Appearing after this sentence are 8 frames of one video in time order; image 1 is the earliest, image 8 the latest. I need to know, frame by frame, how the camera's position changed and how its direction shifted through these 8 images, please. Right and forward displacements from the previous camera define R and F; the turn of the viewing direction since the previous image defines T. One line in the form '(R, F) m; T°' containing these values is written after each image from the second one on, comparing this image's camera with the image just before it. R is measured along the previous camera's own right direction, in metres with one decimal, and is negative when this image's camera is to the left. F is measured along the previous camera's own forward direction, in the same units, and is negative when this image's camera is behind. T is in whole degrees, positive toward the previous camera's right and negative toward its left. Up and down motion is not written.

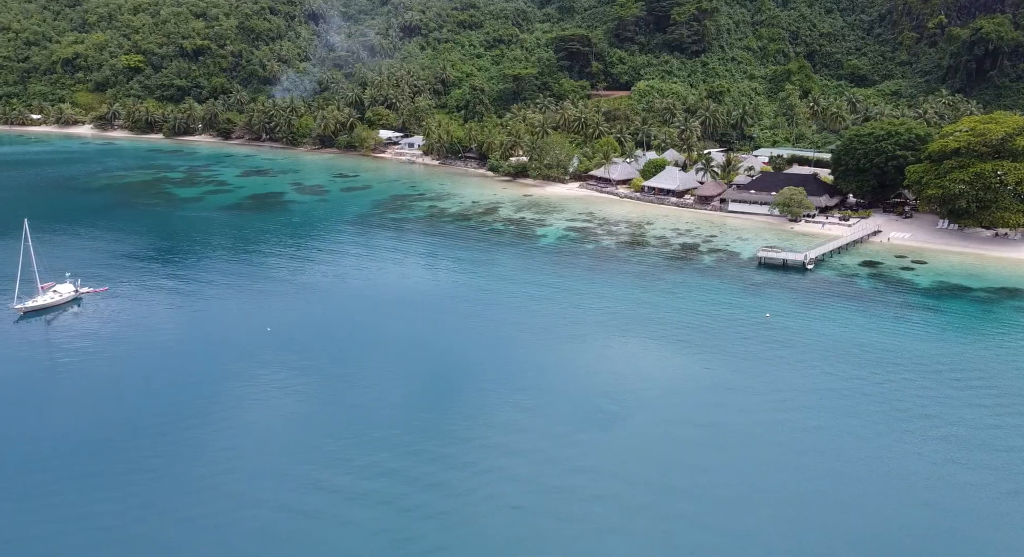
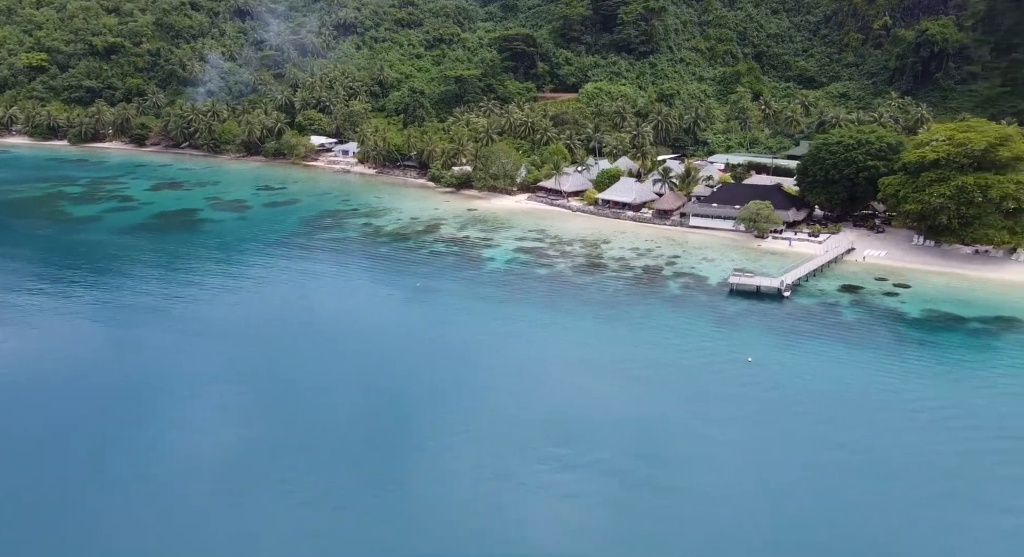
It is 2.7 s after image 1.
(+0.2, +7.0) m; +4°
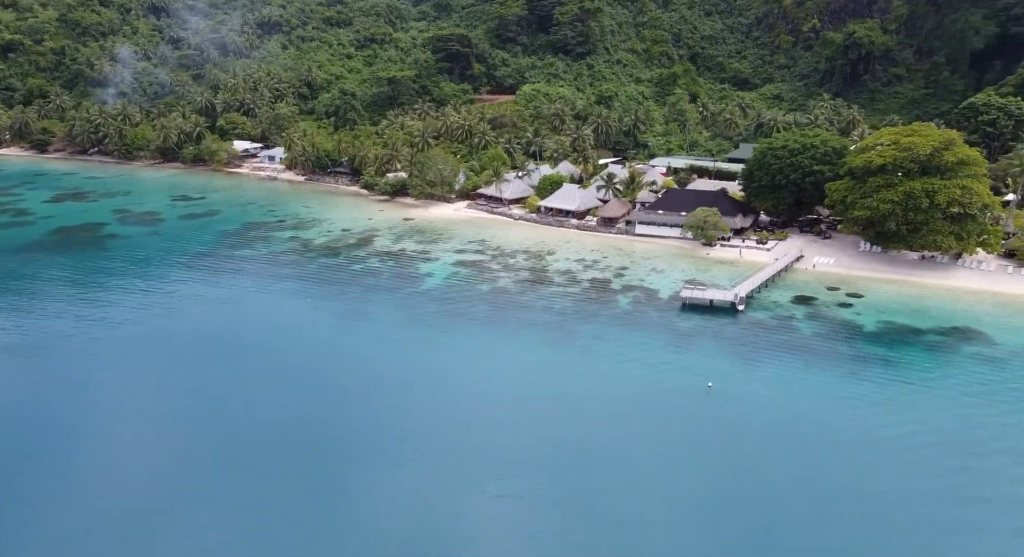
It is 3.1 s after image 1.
(-0.2, +3.5) m; +5°
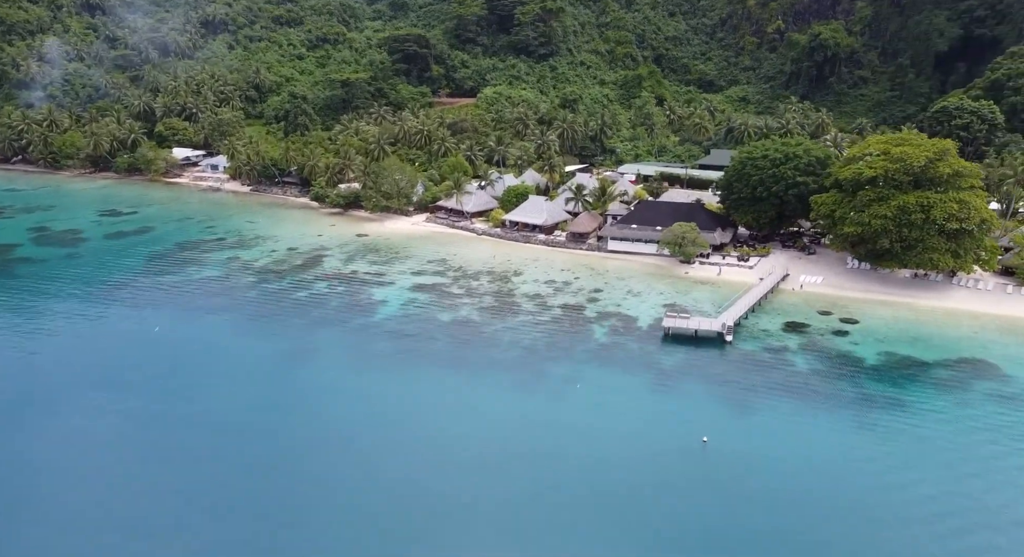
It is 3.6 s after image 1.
(0.0, +5.3) m; +3°
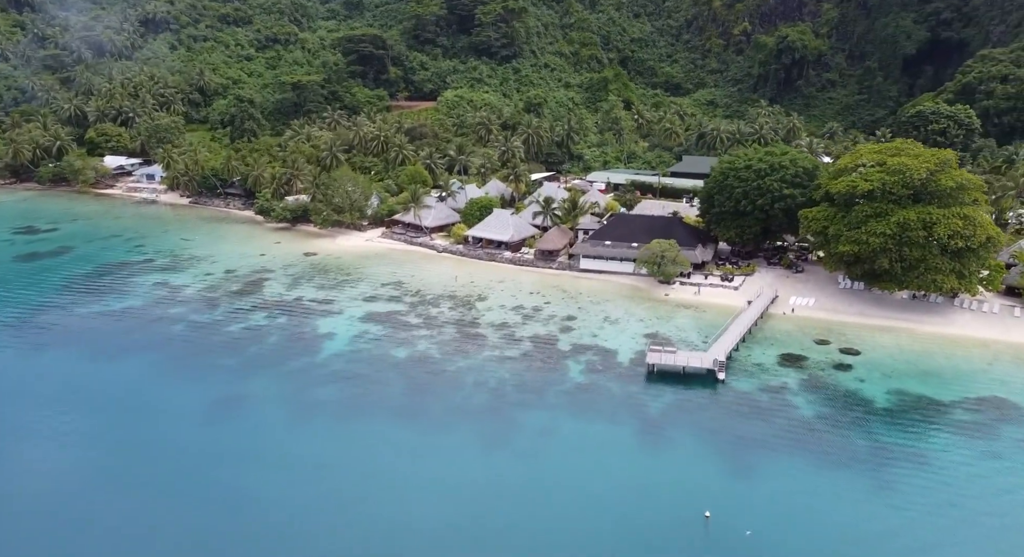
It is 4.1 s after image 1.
(0.0, +5.6) m; +3°
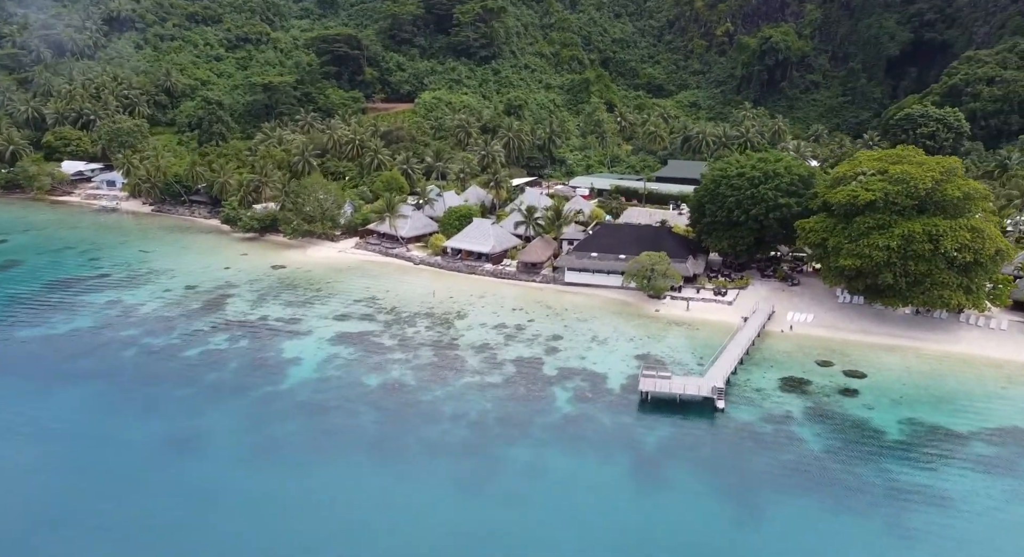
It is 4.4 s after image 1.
(-0.1, +3.3) m; +1°
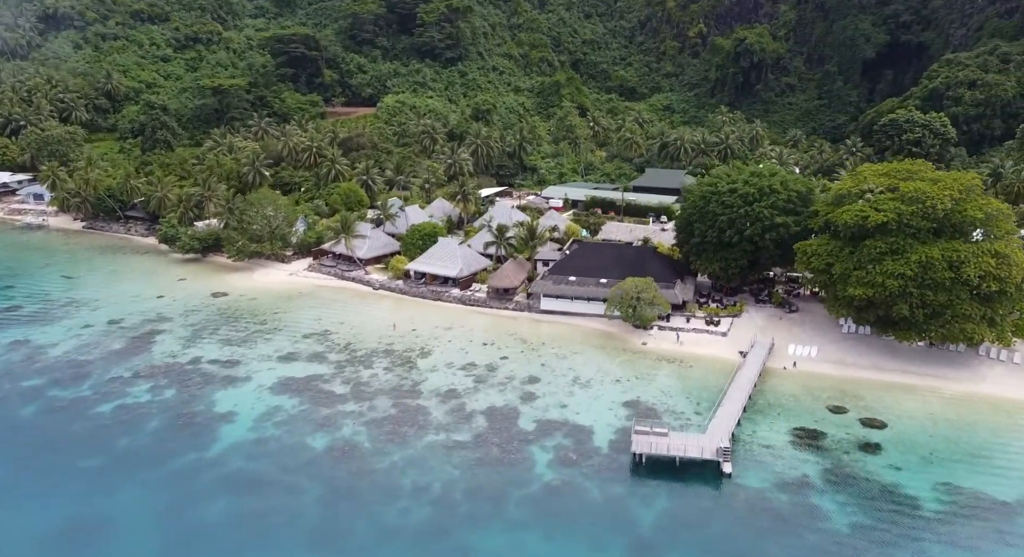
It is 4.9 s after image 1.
(0.0, +5.6) m; +2°
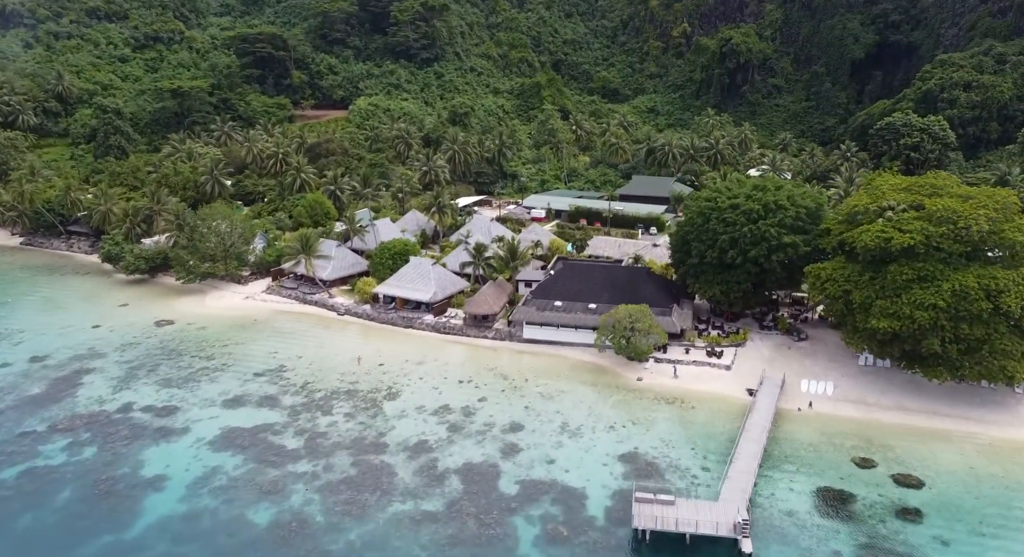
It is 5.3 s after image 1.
(+0.1, +5.1) m; +1°
